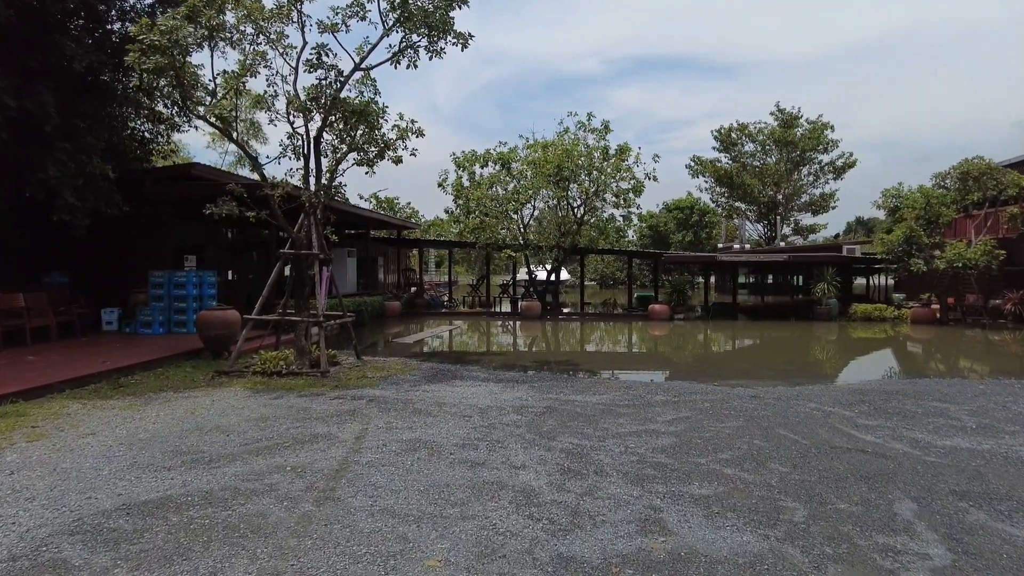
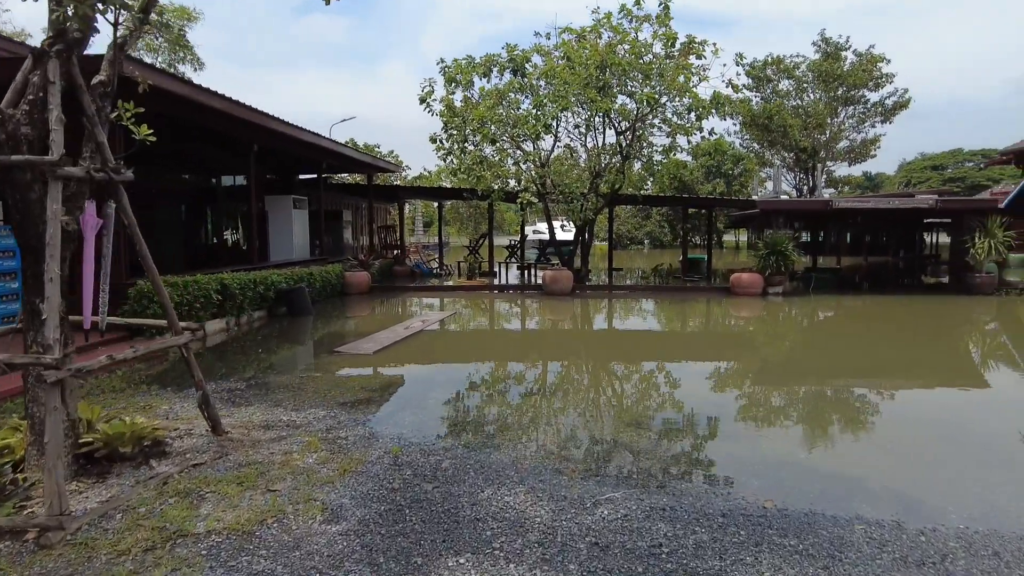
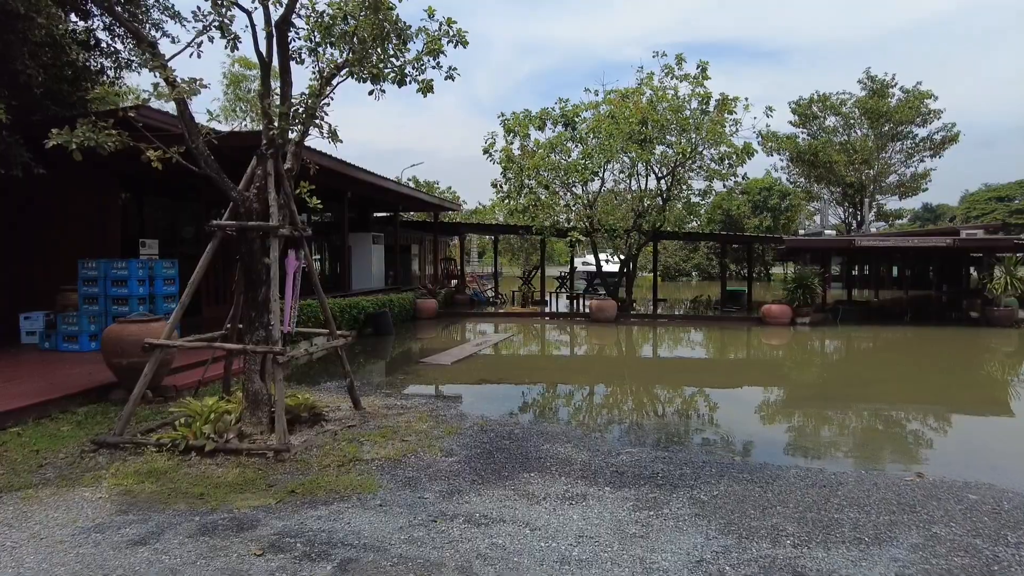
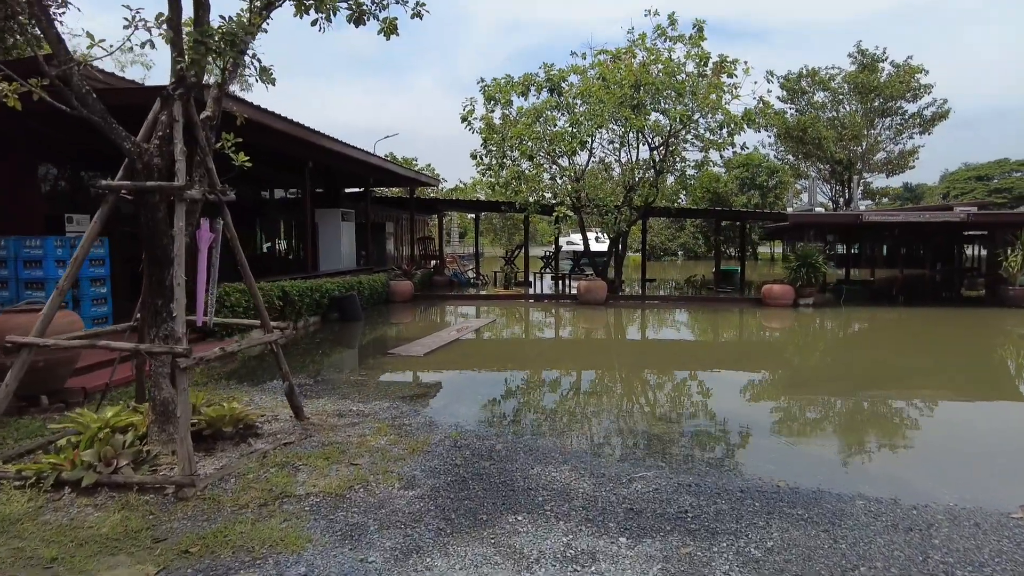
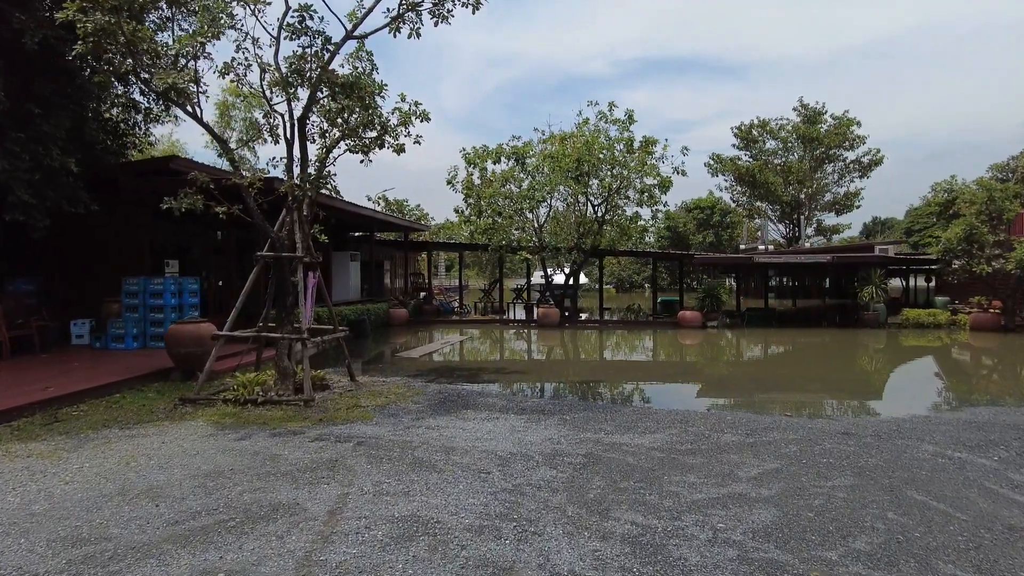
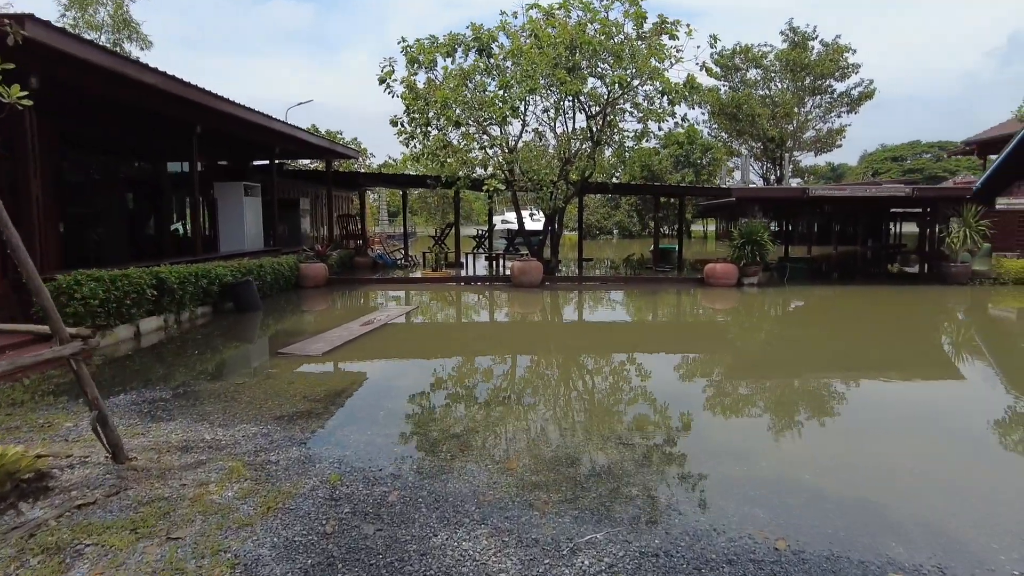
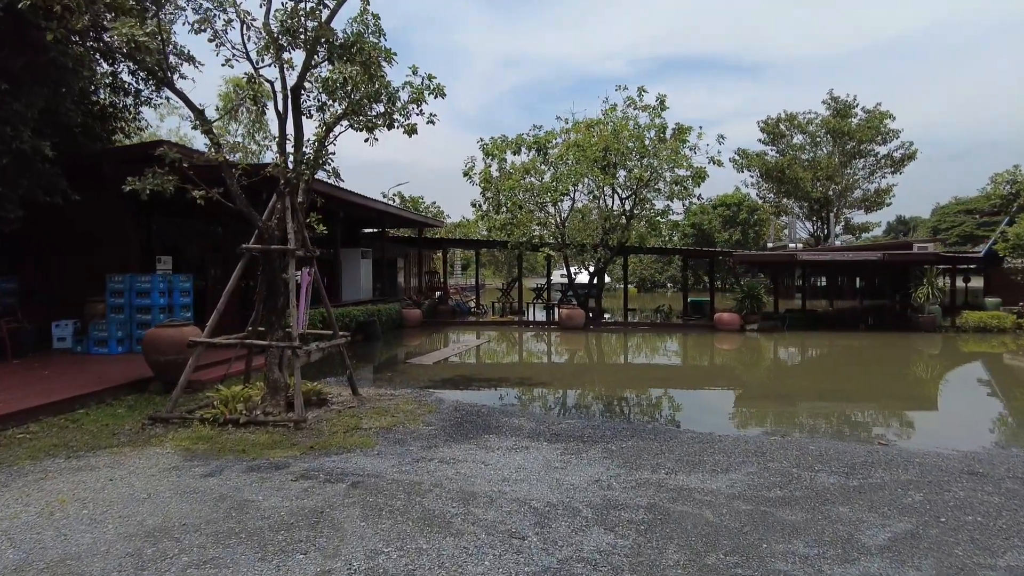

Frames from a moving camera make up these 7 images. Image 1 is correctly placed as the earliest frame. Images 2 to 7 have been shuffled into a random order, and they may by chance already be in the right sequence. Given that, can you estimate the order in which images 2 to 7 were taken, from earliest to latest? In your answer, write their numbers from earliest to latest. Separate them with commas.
5, 7, 3, 4, 2, 6
